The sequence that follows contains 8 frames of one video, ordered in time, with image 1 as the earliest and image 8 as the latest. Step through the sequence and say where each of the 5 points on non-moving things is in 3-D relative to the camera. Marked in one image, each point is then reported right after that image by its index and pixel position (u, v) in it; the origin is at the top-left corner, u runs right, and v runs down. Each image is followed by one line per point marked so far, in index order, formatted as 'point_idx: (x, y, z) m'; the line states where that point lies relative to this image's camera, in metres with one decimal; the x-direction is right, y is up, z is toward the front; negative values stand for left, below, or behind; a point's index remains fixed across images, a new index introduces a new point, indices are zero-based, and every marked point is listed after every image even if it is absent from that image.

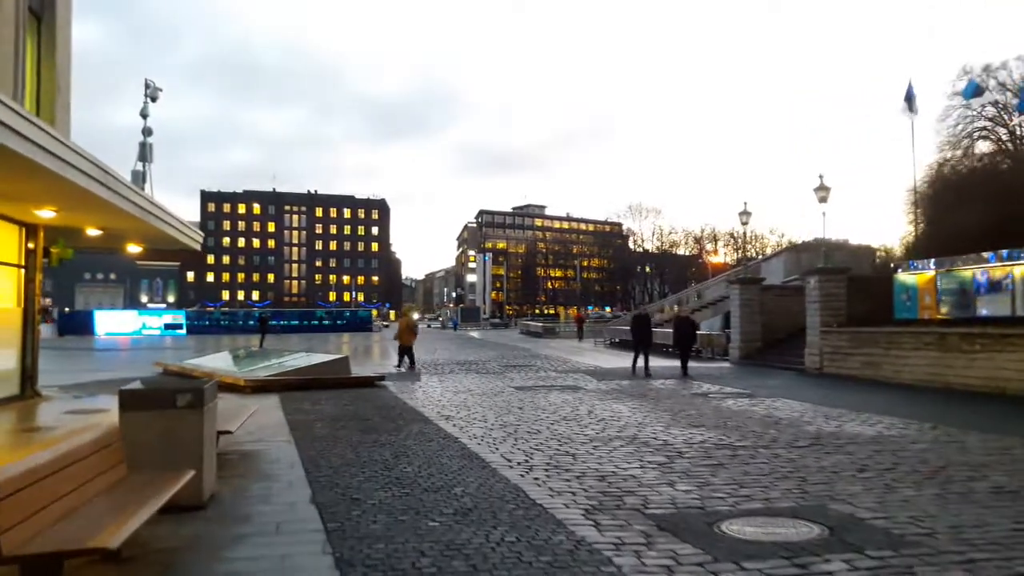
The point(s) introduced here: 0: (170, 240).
0: (-7.4, +1.0, +17.0) m
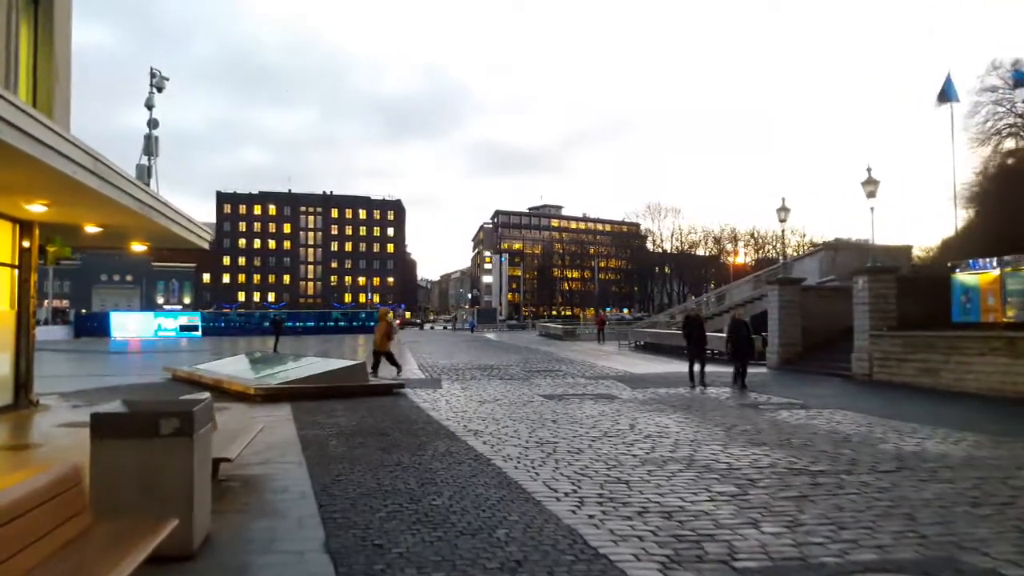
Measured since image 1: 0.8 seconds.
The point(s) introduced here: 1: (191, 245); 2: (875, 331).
0: (-6.8, +1.0, +16.0) m
1: (-7.0, +0.9, +17.1) m
2: (+8.4, -1.0, +18.4) m
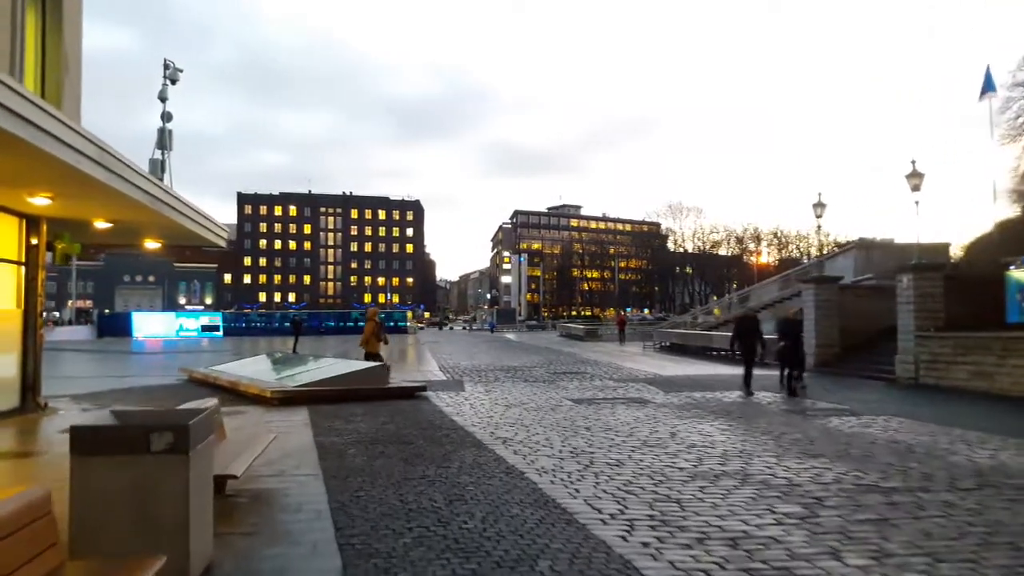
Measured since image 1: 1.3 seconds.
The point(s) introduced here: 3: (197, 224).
0: (-6.3, +1.0, +15.4) m
1: (-6.4, +0.9, +16.5) m
2: (+9.0, -1.0, +17.5) m
3: (-6.2, +1.3, +15.2) m
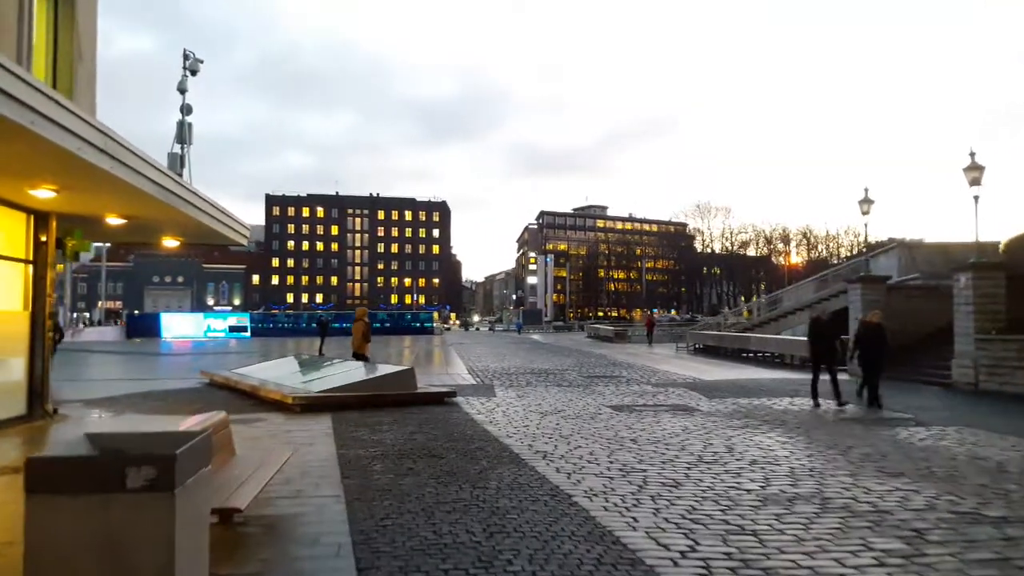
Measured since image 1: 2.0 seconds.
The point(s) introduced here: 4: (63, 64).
0: (-5.7, +1.0, +14.7) m
1: (-5.7, +0.9, +15.8) m
2: (+9.7, -0.9, +16.3) m
3: (-5.6, +1.3, +14.5) m
4: (-7.2, +3.6, +12.8) m
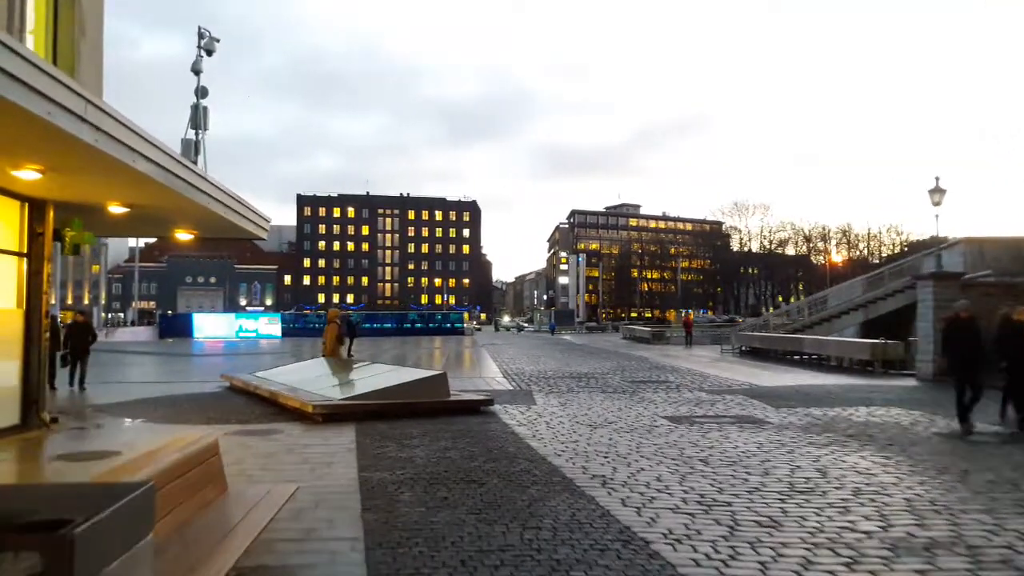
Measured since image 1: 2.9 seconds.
0: (-4.9, +1.1, +13.6) m
1: (-5.0, +1.0, +14.7) m
2: (+10.5, -0.9, +14.6) m
3: (-4.8, +1.4, +13.4) m
4: (-6.6, +3.7, +11.7) m
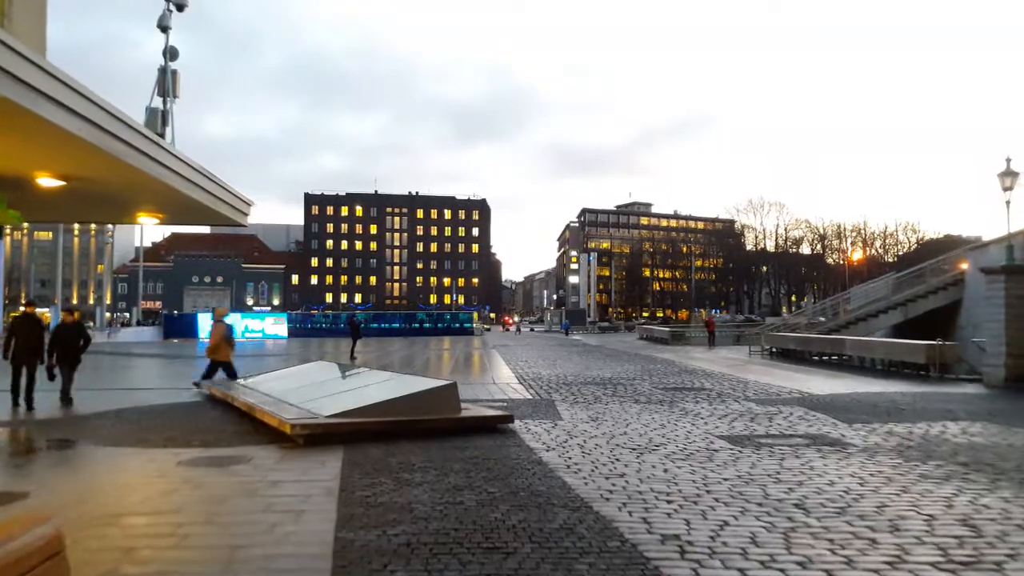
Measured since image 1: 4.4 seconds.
0: (-4.6, +1.2, +11.5) m
1: (-4.7, +1.1, +12.6) m
2: (+10.8, -0.8, +12.3) m
3: (-4.5, +1.5, +11.3) m
4: (-6.3, +3.8, +9.6) m
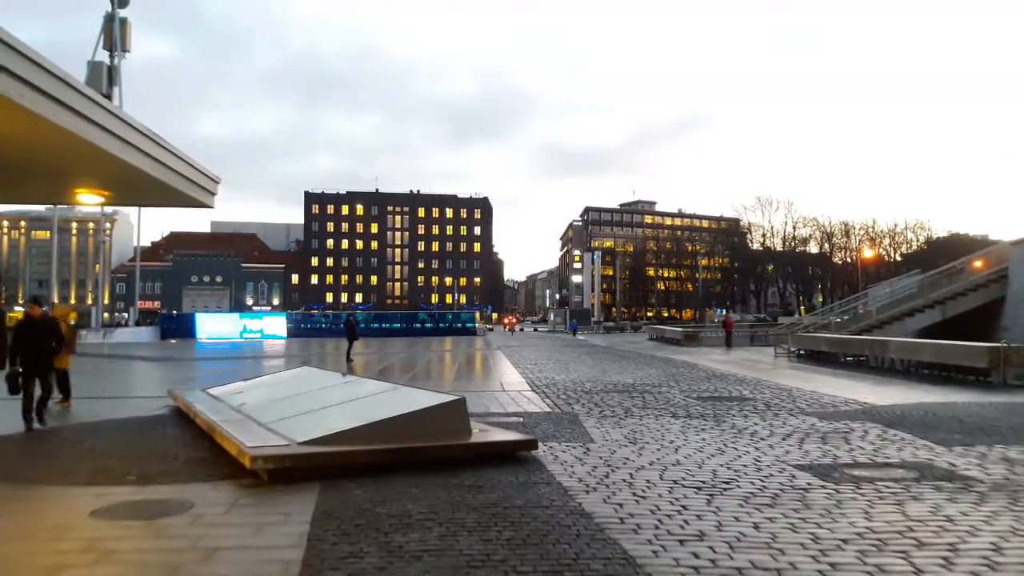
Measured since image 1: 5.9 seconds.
0: (-4.4, +1.3, +9.3) m
1: (-4.4, +1.2, +10.4) m
2: (+11.0, -0.7, +10.1) m
3: (-4.3, +1.6, +9.1) m
4: (-6.1, +3.9, +7.5) m
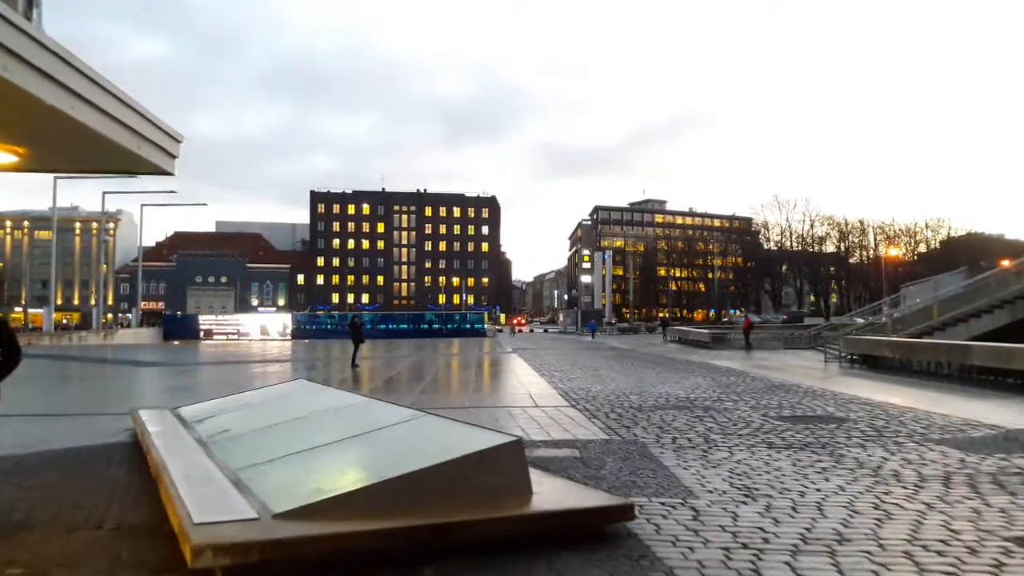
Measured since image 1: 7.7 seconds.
0: (-3.8, +1.3, +6.7) m
1: (-3.8, +1.2, +7.8) m
2: (+11.6, -0.6, +7.4) m
3: (-3.7, +1.6, +6.5) m
4: (-5.5, +3.9, +4.9) m
